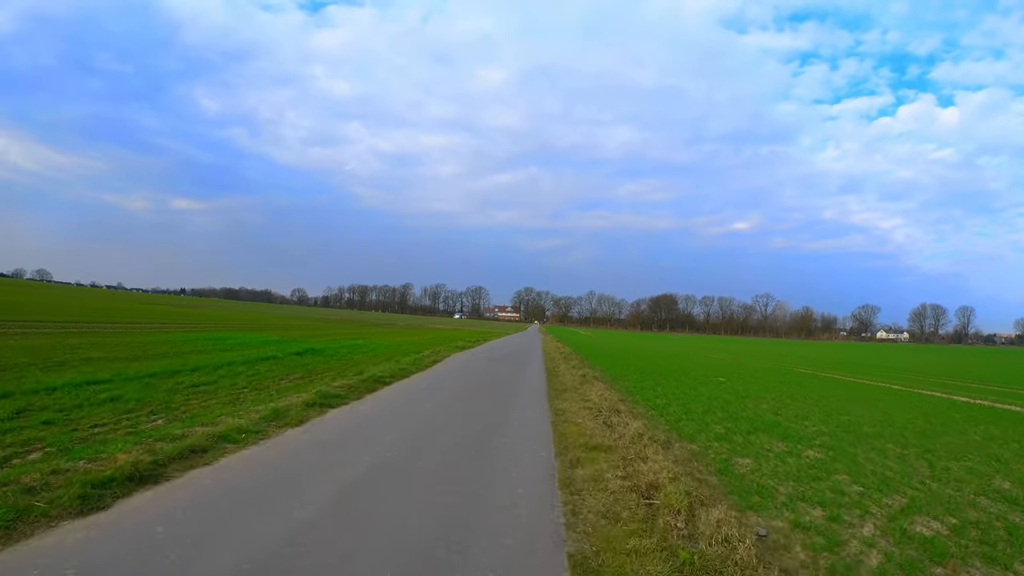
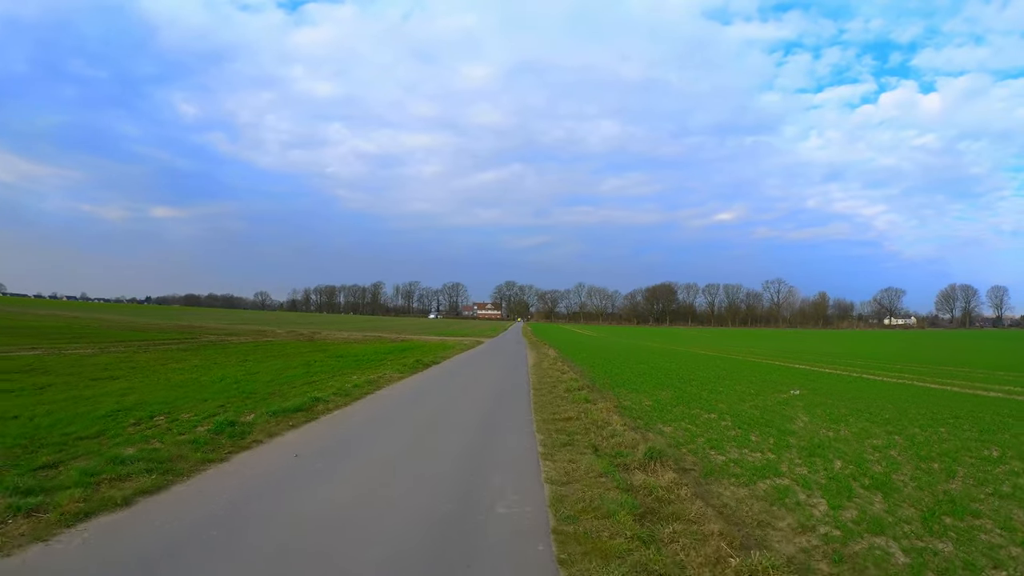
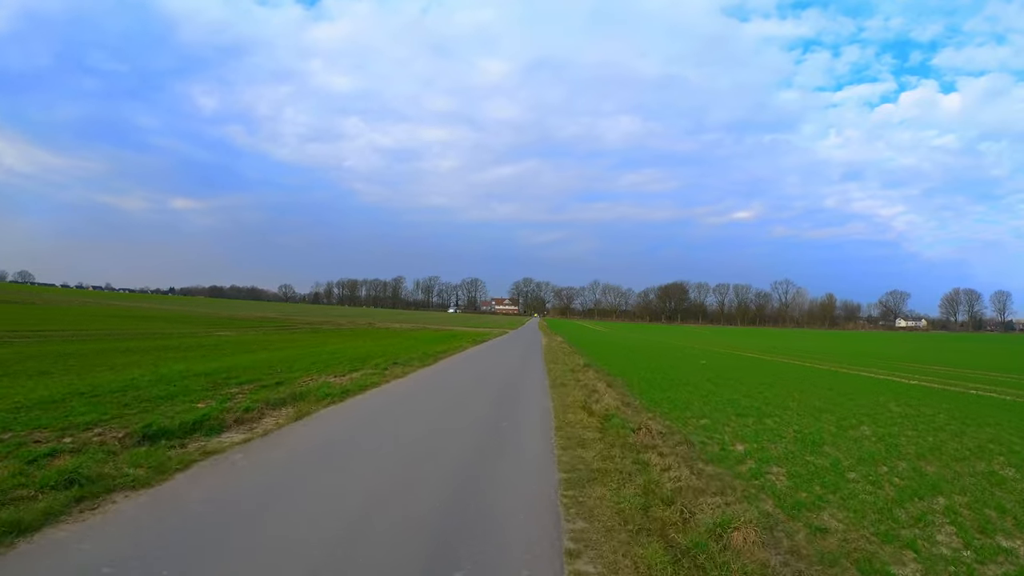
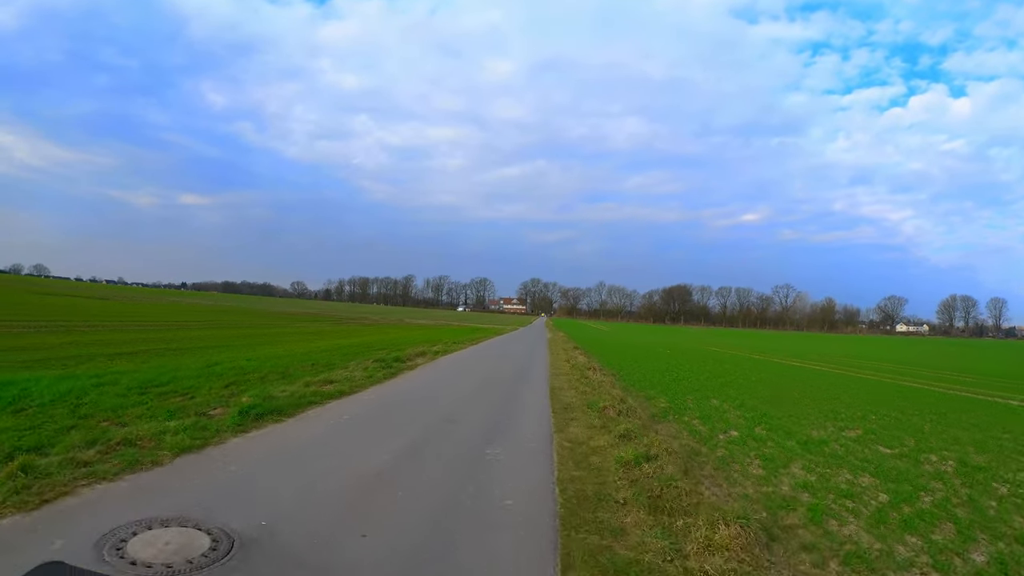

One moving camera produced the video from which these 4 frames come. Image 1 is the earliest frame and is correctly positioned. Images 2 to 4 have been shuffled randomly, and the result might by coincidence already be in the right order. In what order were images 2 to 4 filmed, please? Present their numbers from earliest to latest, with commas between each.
4, 3, 2
